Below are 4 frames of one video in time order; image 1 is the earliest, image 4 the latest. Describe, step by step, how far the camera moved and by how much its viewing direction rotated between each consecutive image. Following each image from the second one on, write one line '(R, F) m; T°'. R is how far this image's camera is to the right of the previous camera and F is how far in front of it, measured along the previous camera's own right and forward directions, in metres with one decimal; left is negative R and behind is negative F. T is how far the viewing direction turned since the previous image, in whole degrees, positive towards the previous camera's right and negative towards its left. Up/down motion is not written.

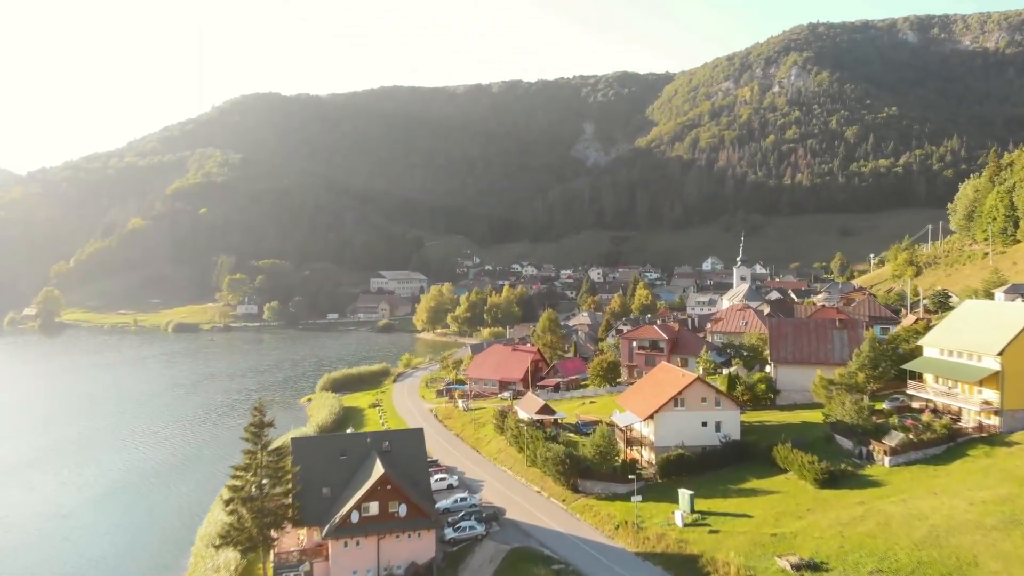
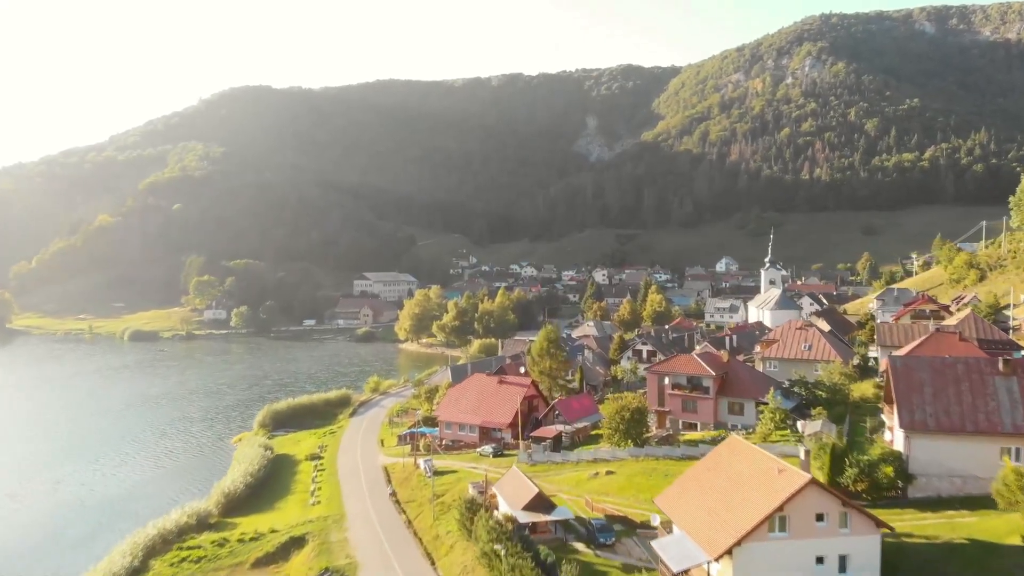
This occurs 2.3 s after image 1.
(+0.7, +10.7) m; 0°
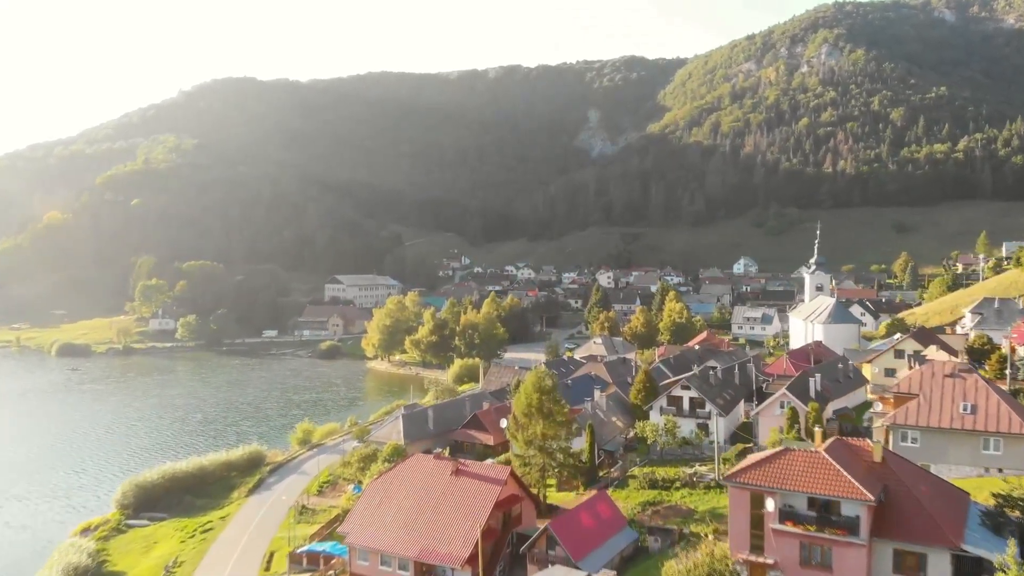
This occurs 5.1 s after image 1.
(+1.0, +13.1) m; 0°
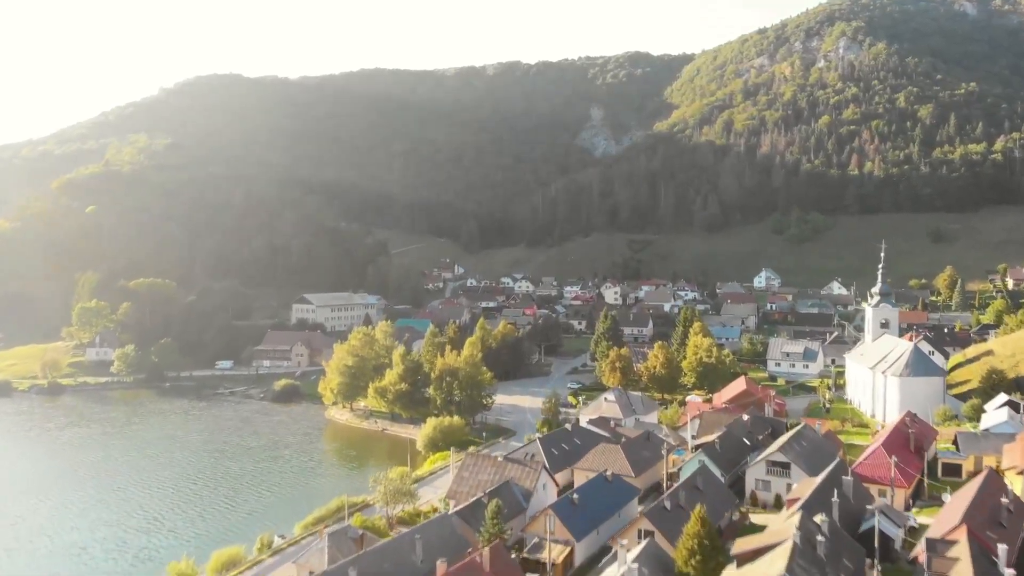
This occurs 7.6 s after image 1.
(+0.8, +11.6) m; 0°
